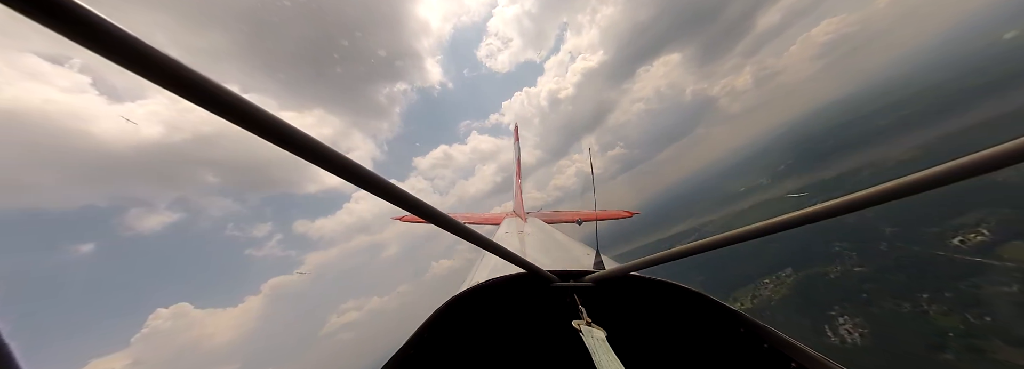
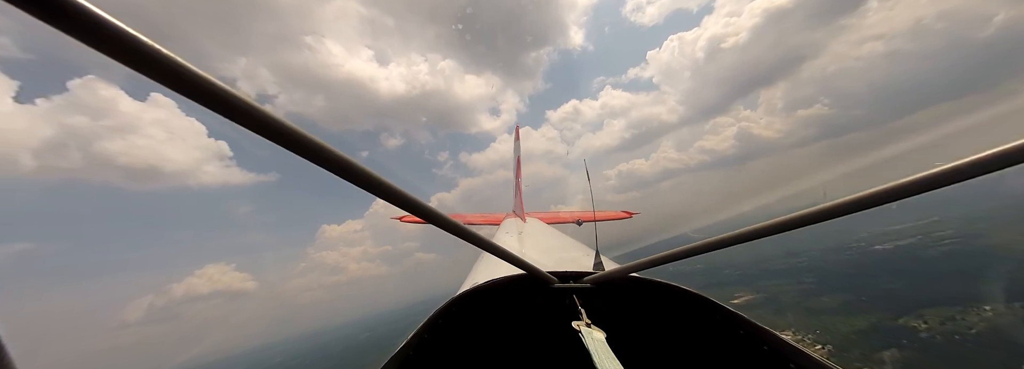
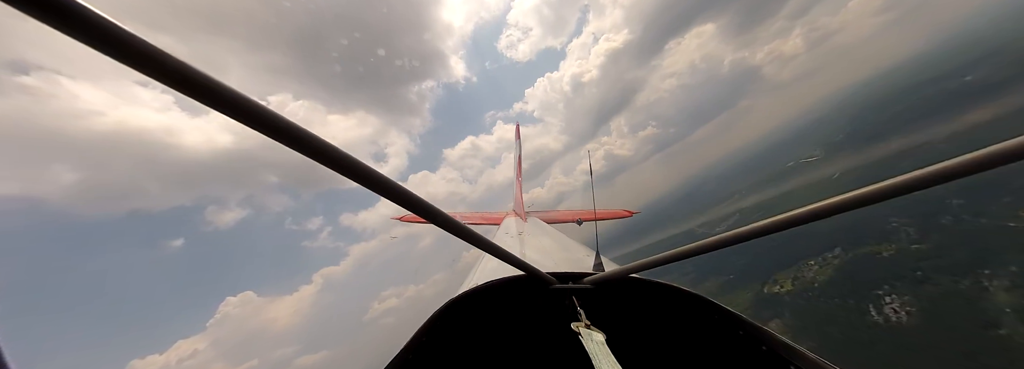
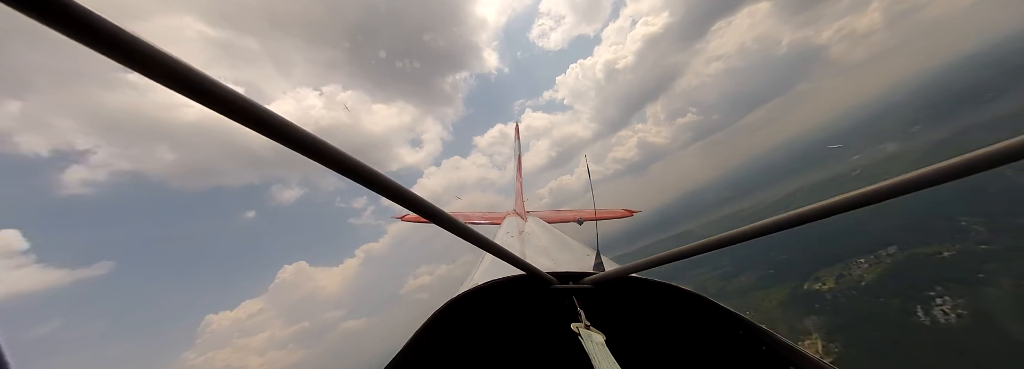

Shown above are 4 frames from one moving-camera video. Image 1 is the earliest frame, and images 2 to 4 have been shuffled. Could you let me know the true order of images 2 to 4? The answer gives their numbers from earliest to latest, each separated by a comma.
3, 4, 2
